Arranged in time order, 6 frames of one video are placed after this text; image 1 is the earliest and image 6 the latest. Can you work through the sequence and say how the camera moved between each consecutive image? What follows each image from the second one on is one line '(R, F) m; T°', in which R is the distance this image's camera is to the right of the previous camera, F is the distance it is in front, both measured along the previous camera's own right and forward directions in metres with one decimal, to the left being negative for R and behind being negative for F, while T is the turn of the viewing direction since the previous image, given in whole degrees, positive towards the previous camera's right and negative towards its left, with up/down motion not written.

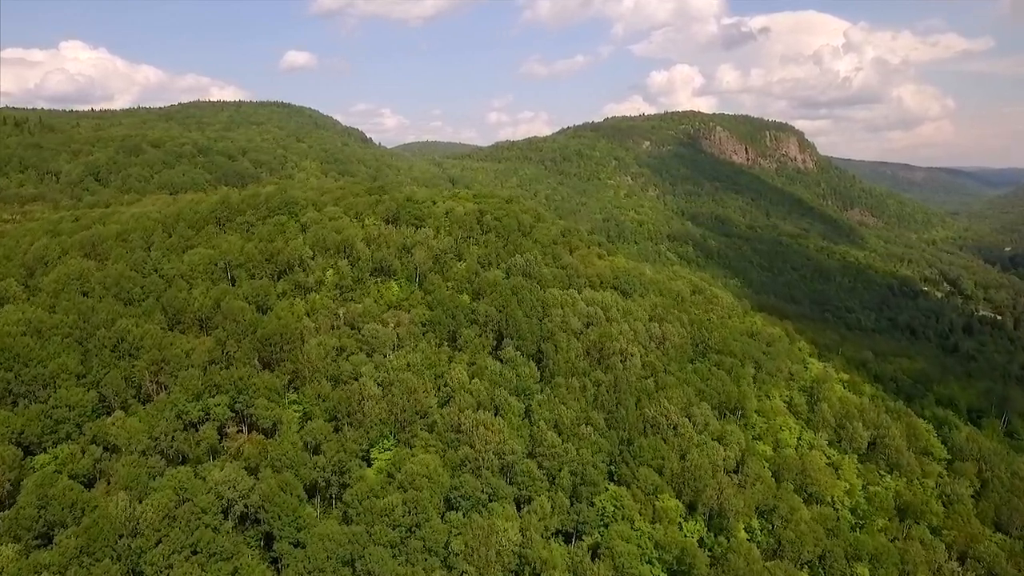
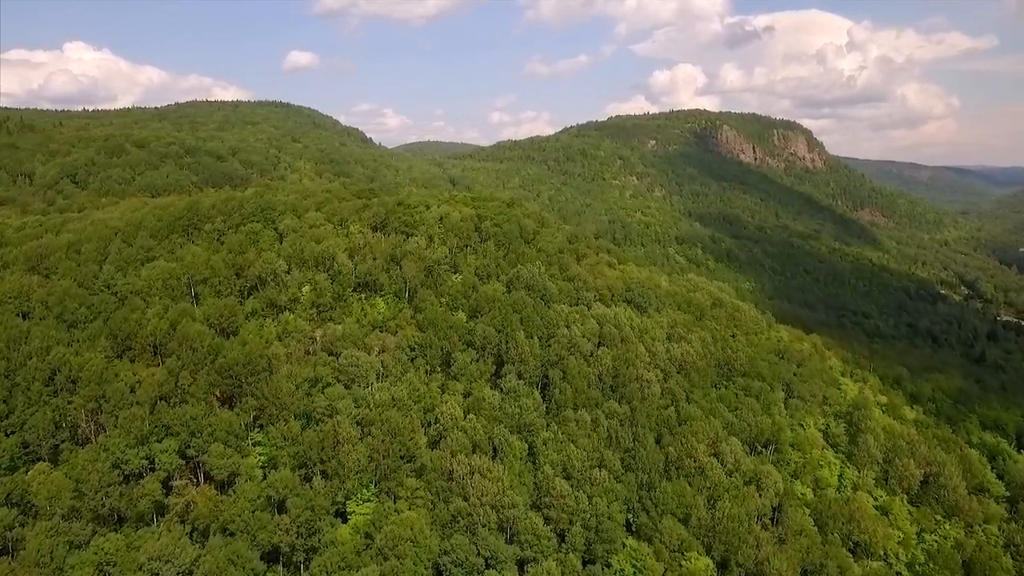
(+0.1, +9.8) m; 0°
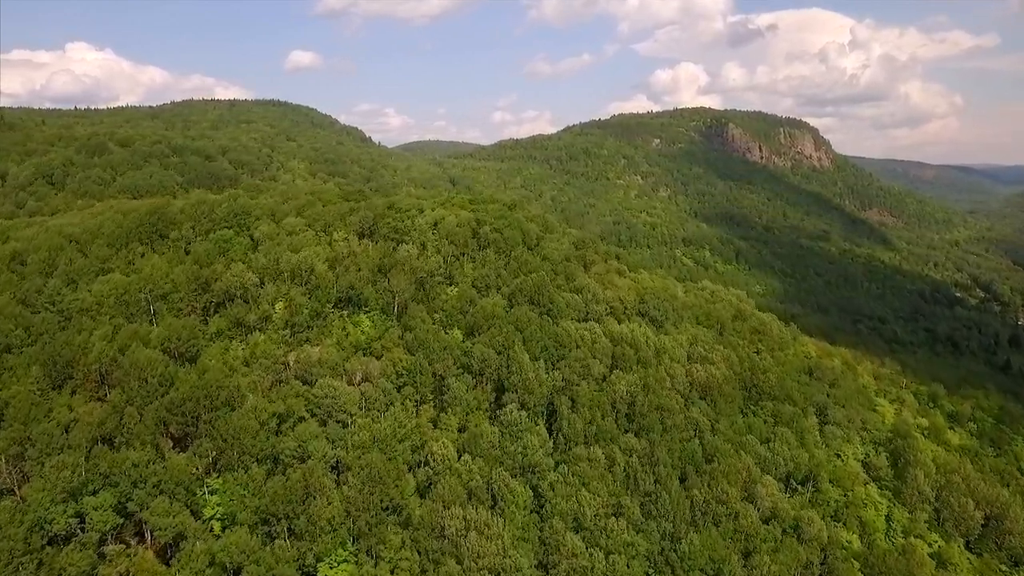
(0.0, +8.7) m; 0°
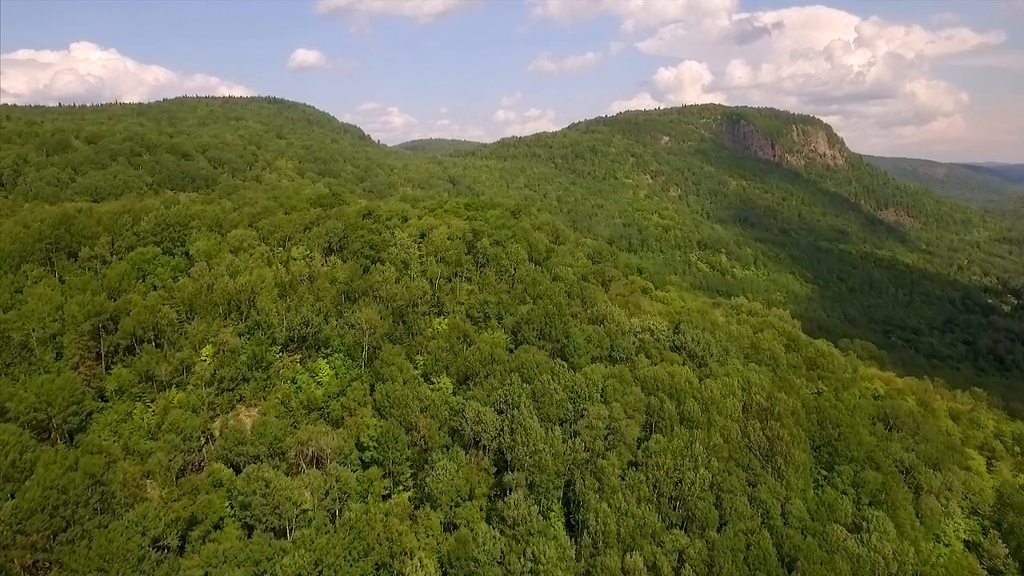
(-0.2, +16.0) m; 0°
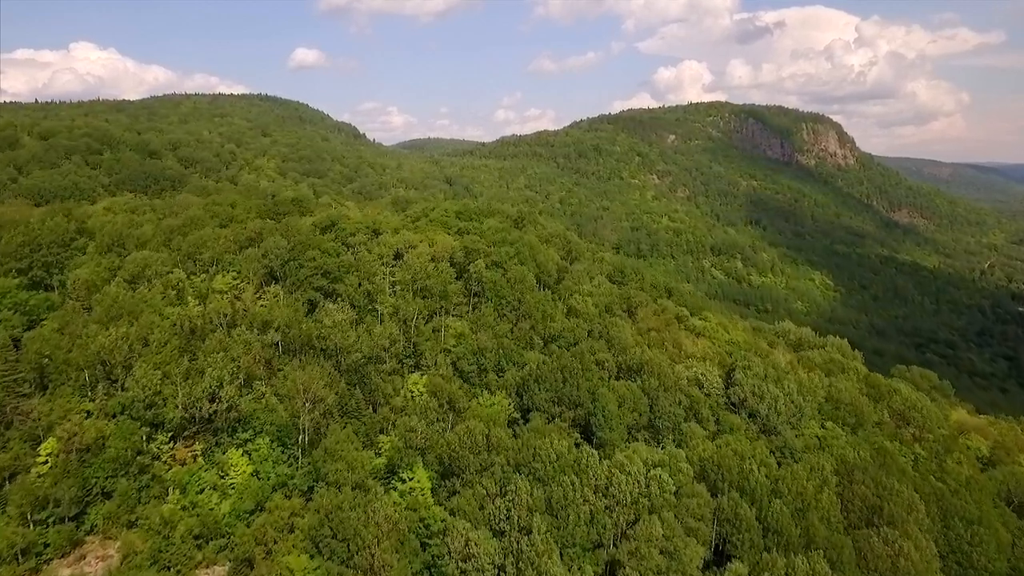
(-0.3, +16.6) m; 0°
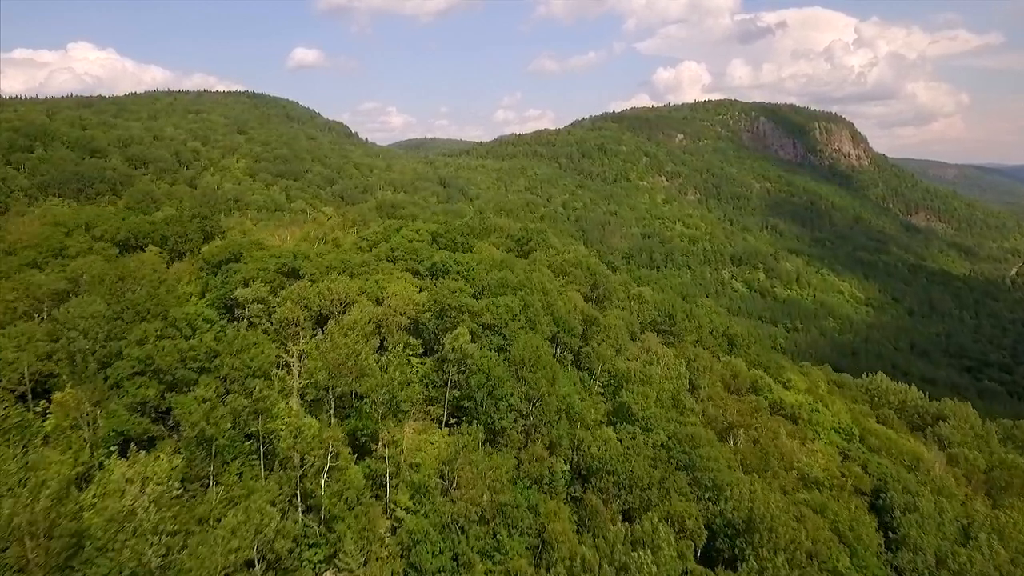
(-0.3, +21.8) m; 0°
